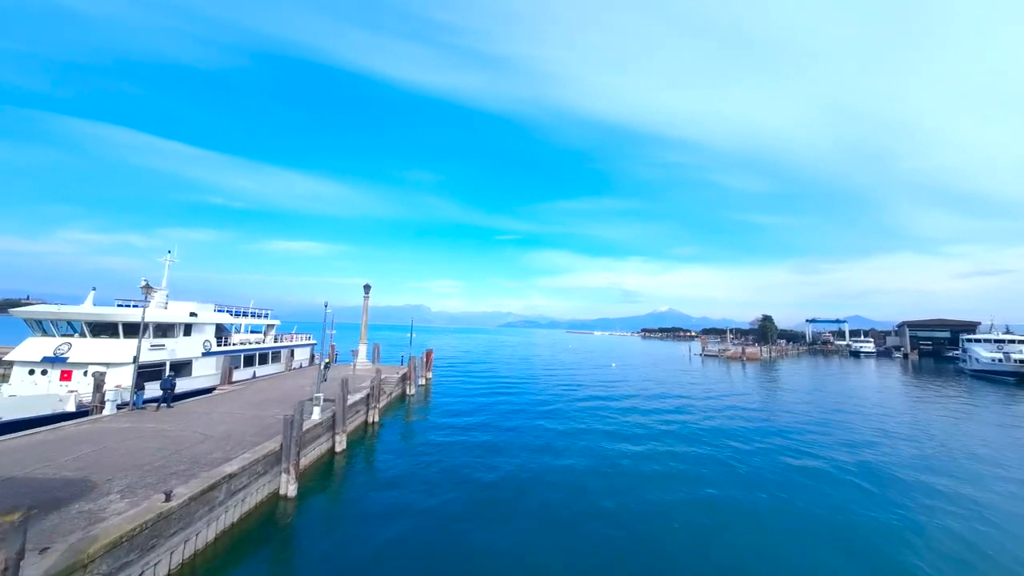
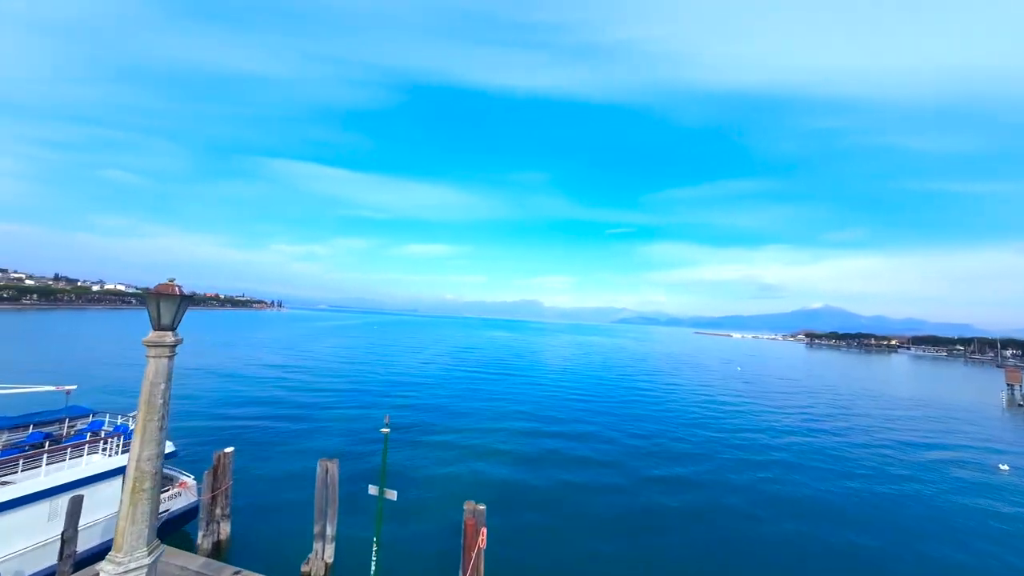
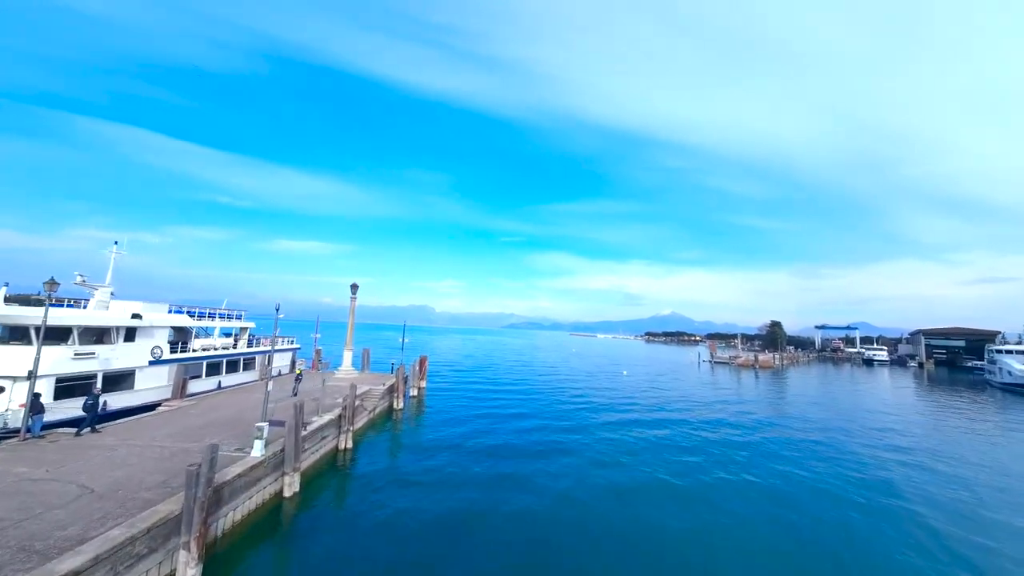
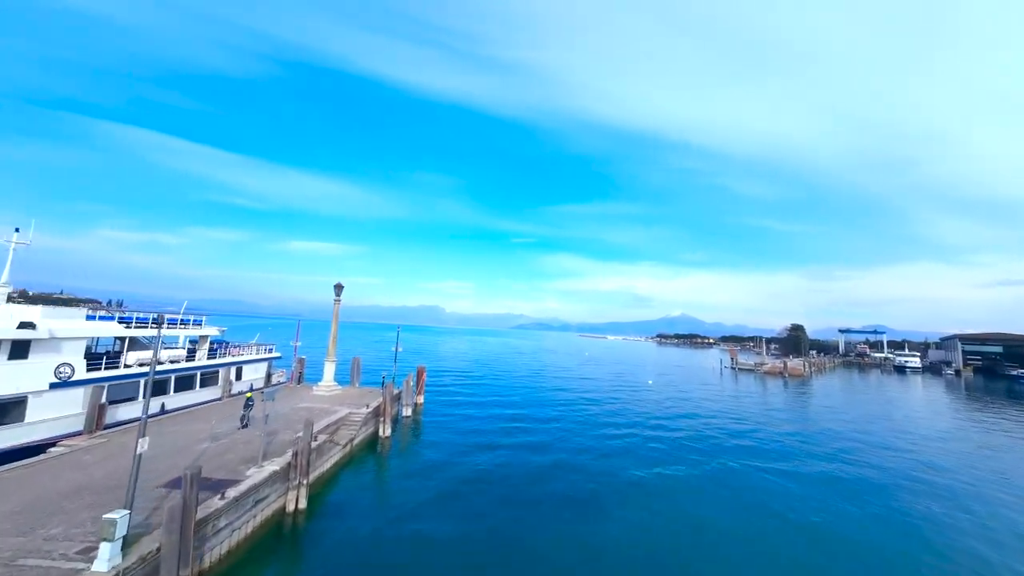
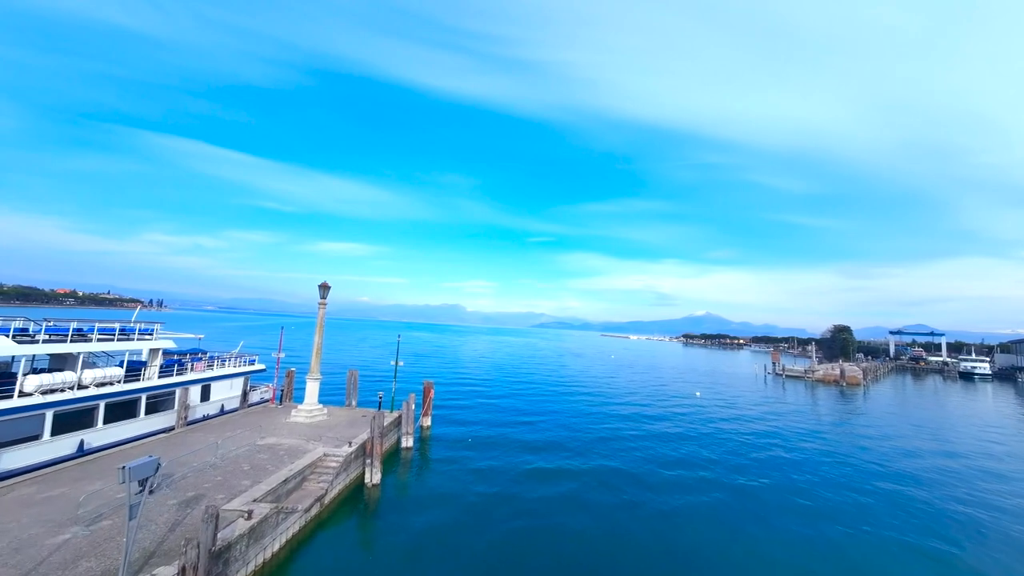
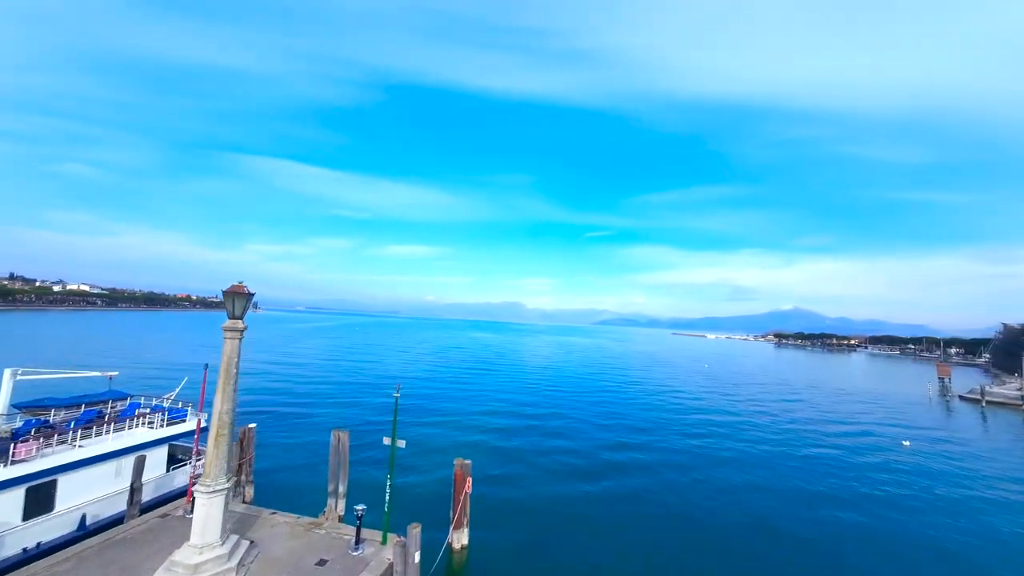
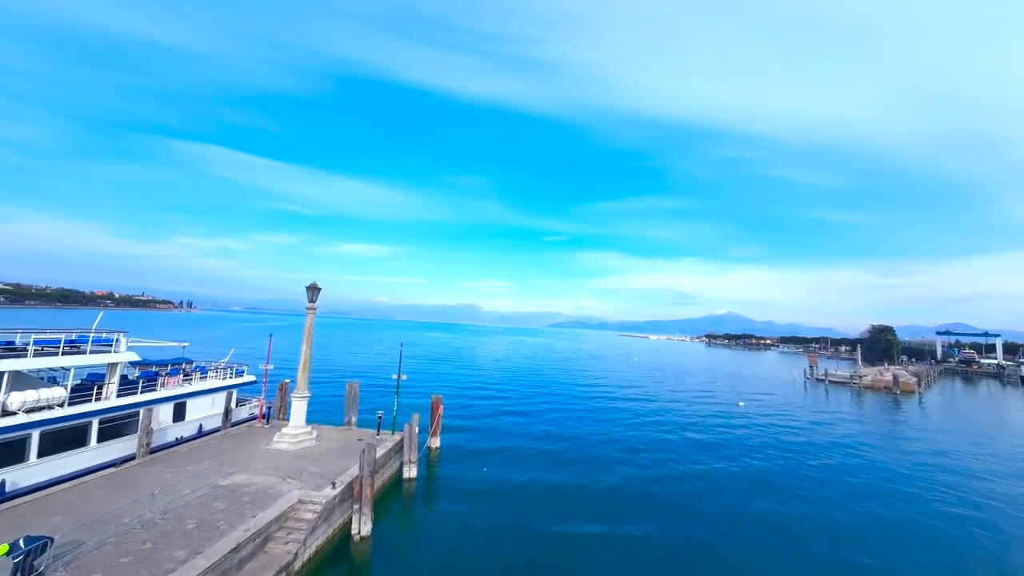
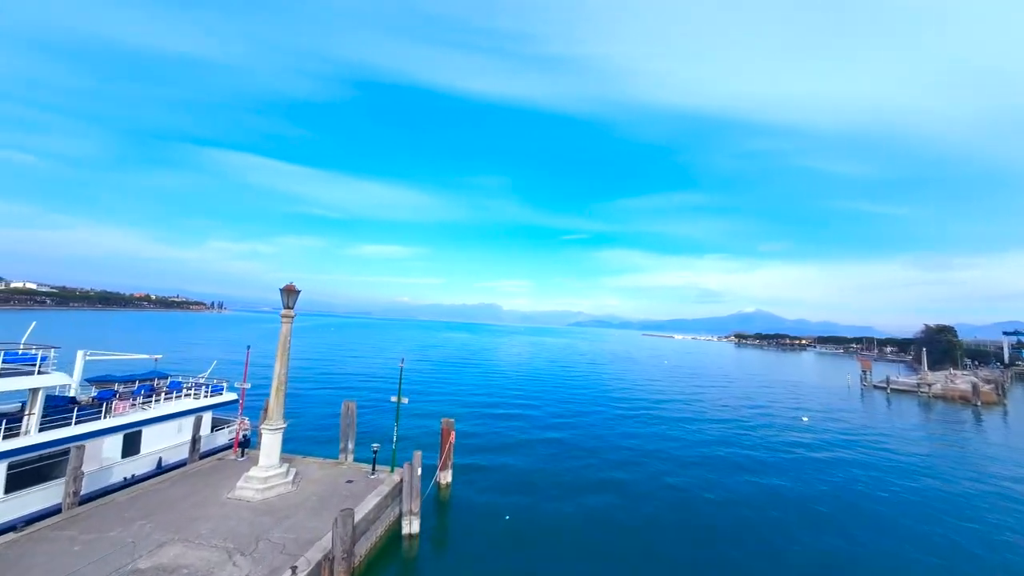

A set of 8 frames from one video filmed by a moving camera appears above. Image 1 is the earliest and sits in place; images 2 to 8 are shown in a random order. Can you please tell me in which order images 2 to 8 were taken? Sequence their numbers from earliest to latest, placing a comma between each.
3, 4, 5, 7, 8, 6, 2
